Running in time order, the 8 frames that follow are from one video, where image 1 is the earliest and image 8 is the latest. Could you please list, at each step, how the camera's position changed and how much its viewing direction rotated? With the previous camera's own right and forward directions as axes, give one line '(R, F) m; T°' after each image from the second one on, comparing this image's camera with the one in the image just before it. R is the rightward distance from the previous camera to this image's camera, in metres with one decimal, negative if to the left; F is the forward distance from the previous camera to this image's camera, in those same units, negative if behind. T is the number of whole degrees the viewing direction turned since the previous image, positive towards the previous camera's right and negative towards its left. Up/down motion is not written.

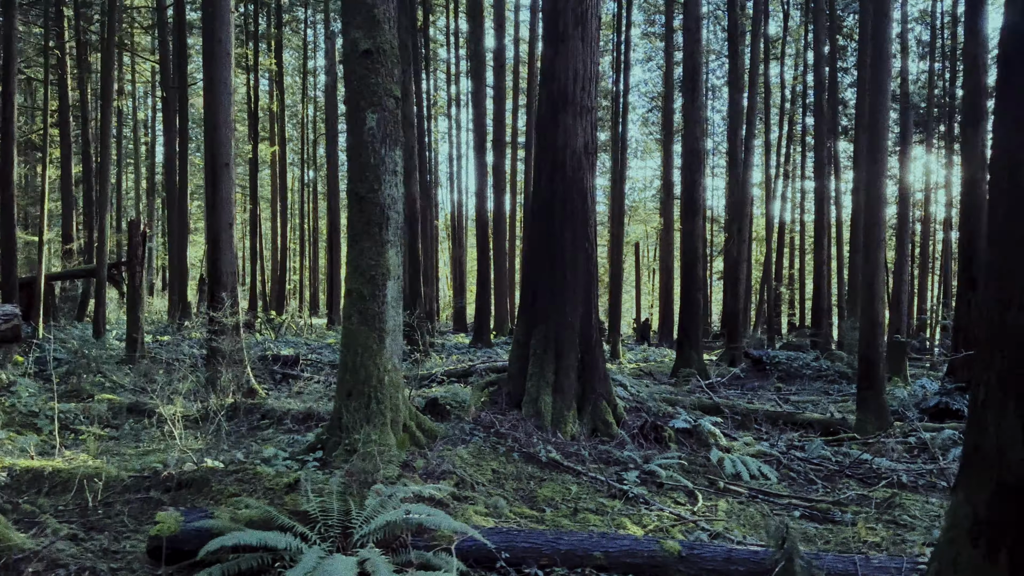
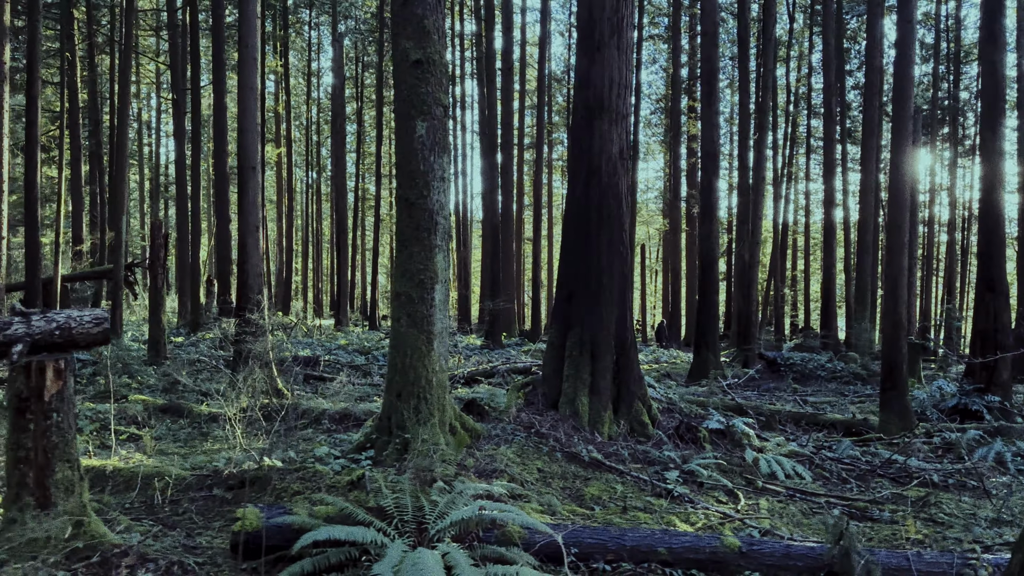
(-0.3, -0.1) m; 0°
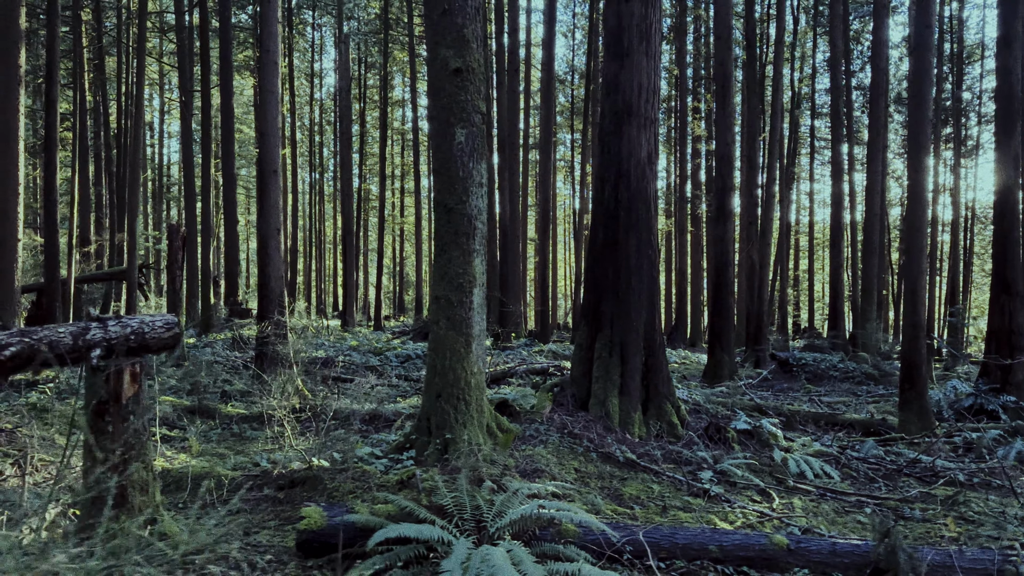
(-0.3, -0.1) m; 0°
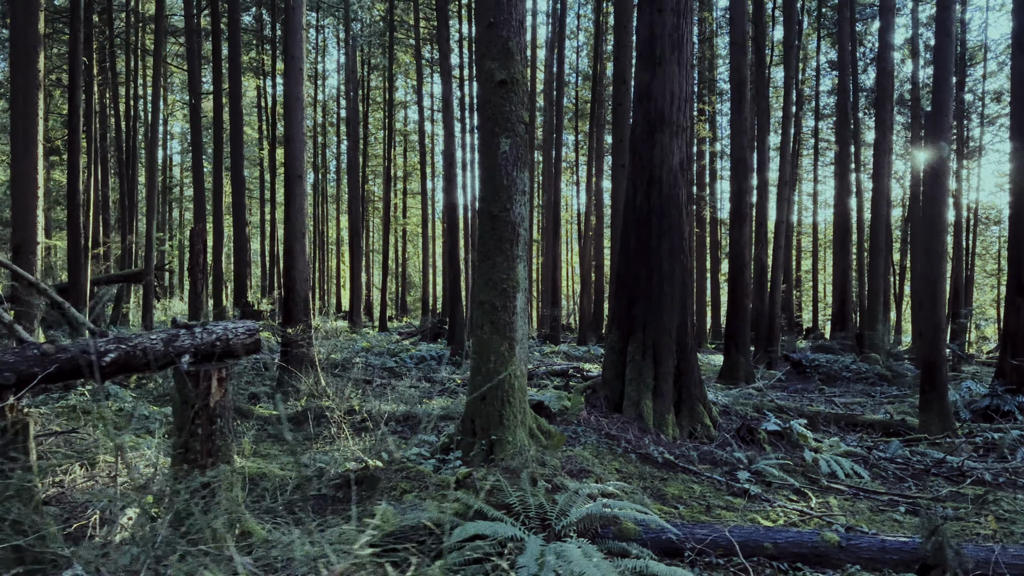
(-0.3, -0.1) m; 0°
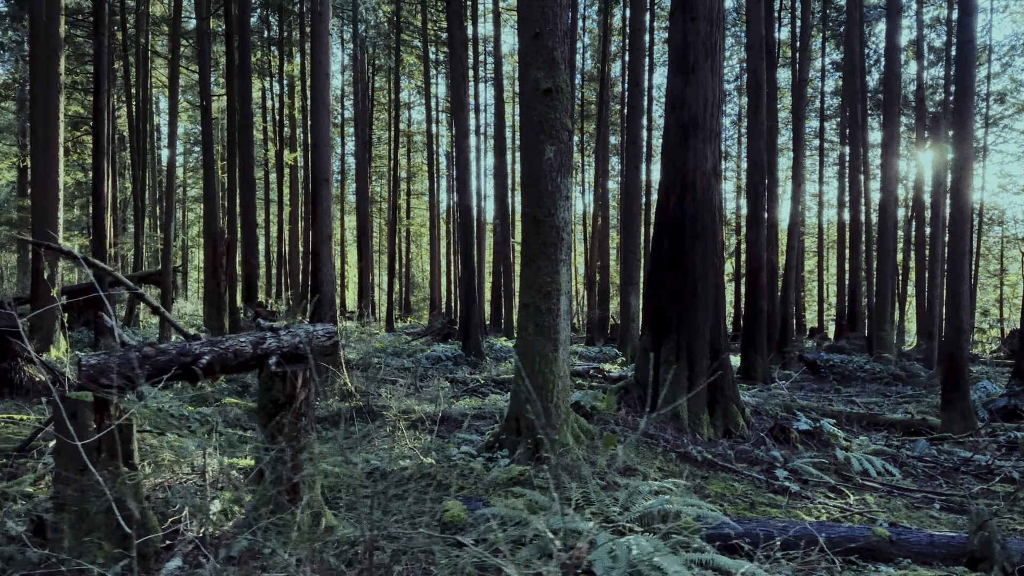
(-0.4, -0.1) m; 0°
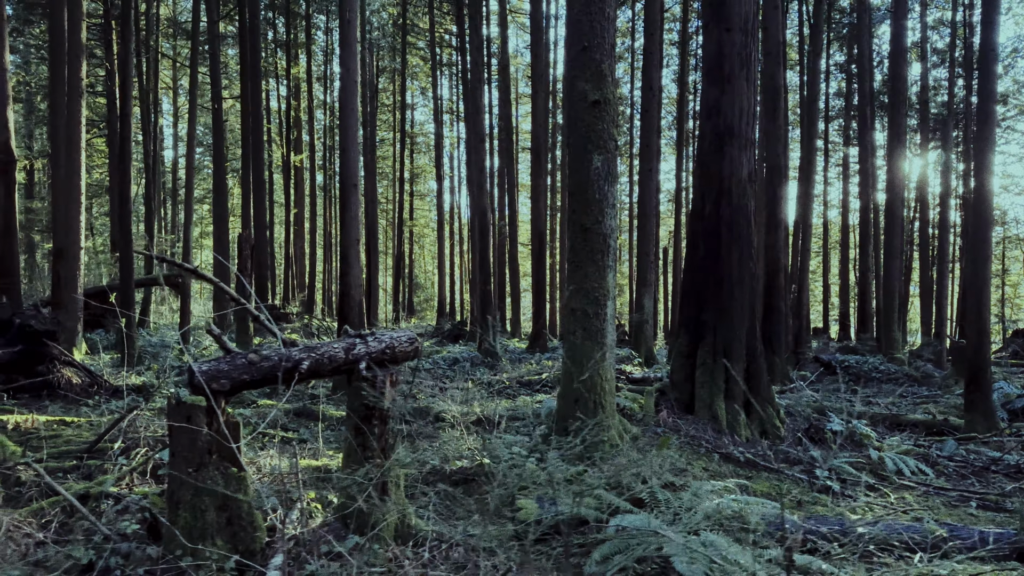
(-0.4, -0.1) m; 0°
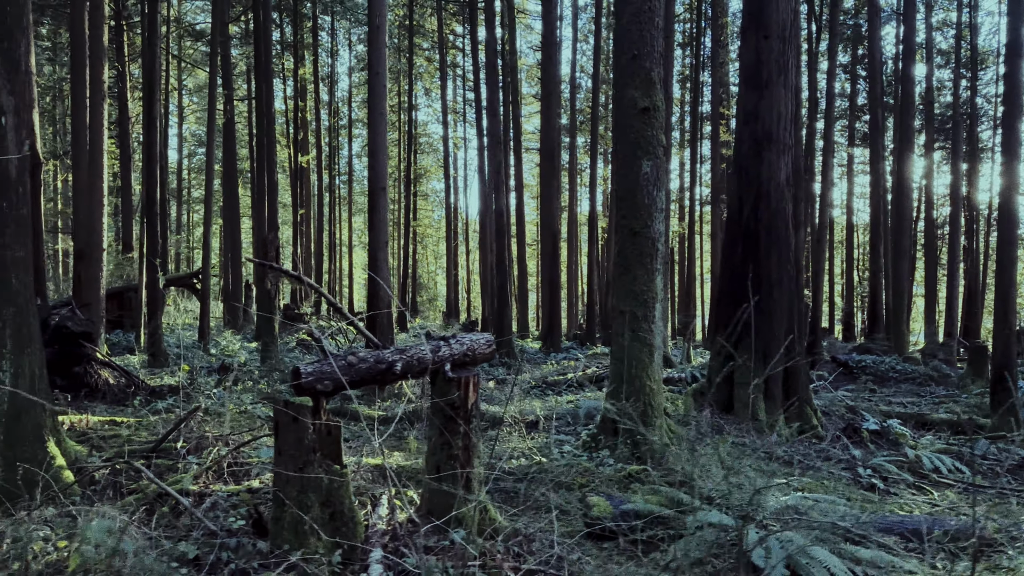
(-0.4, -0.1) m; 0°
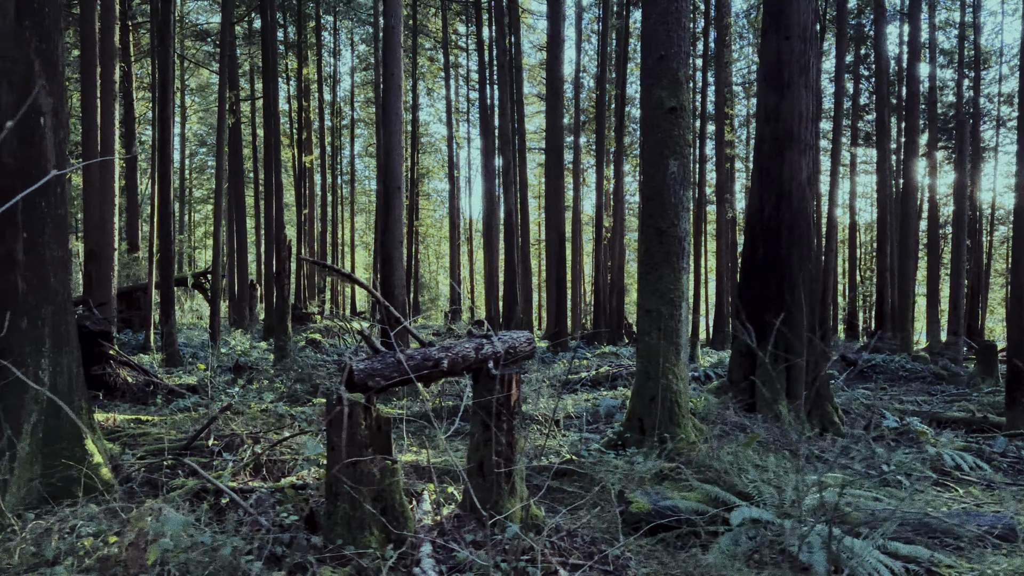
(-0.2, 0.0) m; 0°
